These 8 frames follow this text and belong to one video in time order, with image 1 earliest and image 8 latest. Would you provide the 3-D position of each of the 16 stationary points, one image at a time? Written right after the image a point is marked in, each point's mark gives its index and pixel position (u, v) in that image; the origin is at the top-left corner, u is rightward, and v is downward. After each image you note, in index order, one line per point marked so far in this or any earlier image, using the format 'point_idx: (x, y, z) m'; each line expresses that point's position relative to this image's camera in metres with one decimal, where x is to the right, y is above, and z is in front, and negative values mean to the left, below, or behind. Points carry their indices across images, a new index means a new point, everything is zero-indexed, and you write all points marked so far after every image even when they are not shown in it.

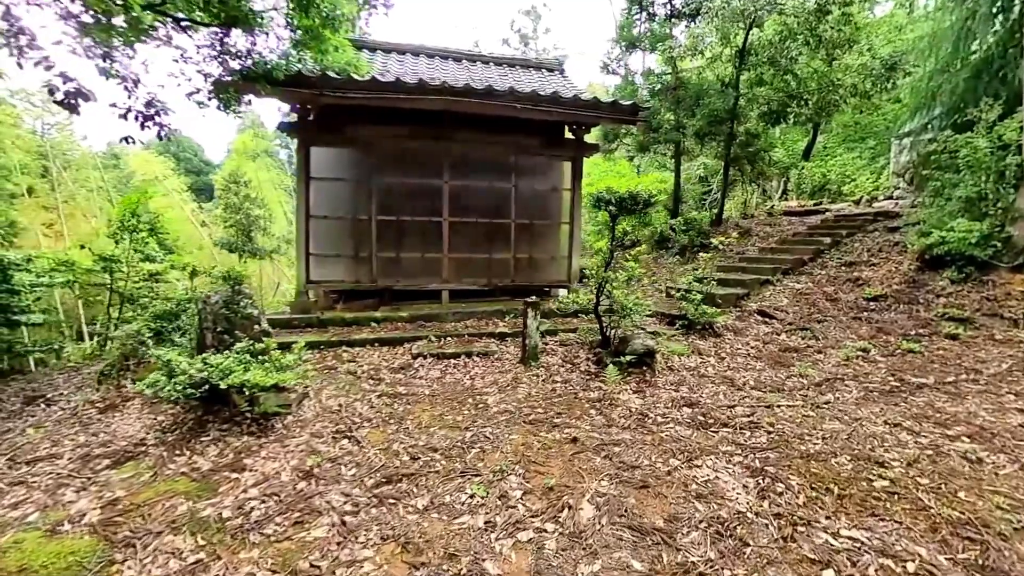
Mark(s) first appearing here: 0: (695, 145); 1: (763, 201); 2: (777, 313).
0: (+4.2, +3.3, +9.8) m
1: (+7.1, +2.5, +12.2) m
2: (+3.8, -0.4, +6.2) m
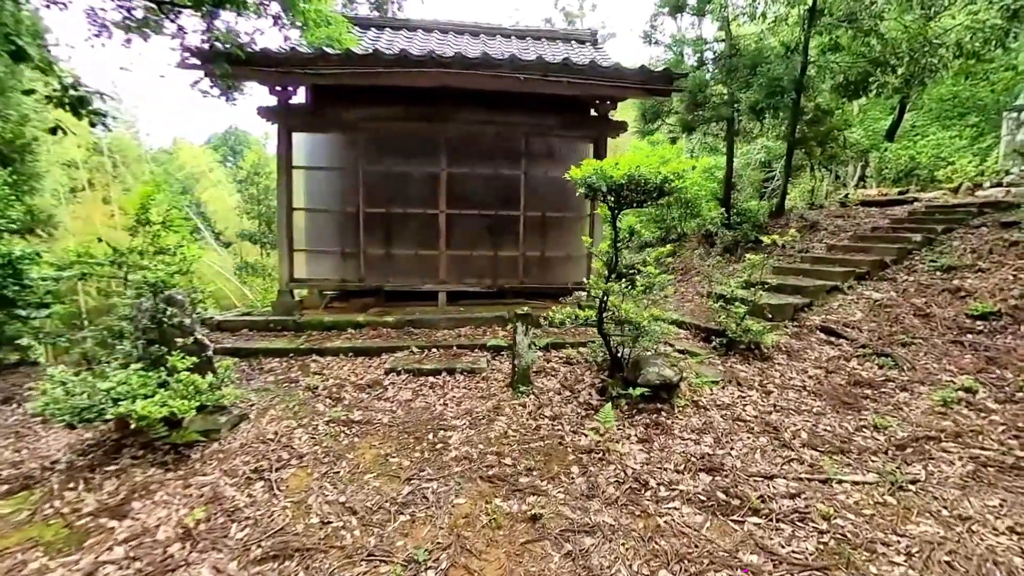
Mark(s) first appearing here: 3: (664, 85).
0: (+4.7, +3.2, +8.4) m
1: (+7.8, +2.4, +10.4) m
2: (+3.8, -0.5, +4.9) m
3: (+1.8, +2.5, +5.2) m
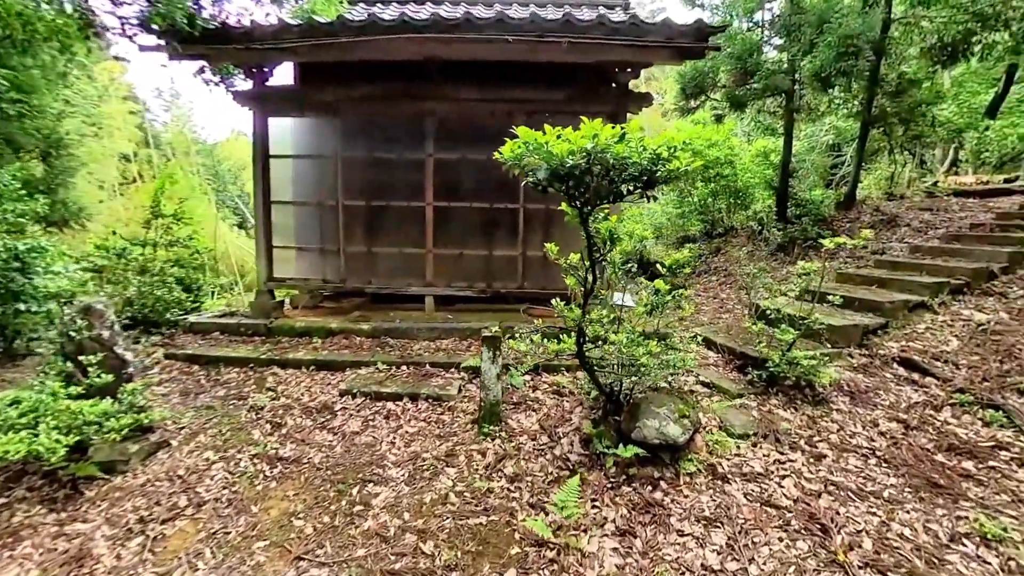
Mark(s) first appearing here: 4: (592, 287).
0: (+4.9, +3.1, +6.9) m
1: (+8.2, +2.3, +8.7) m
2: (+3.6, -0.7, +3.6) m
3: (+1.8, +2.3, +4.1) m
4: (+0.5, 0.0, +2.7) m
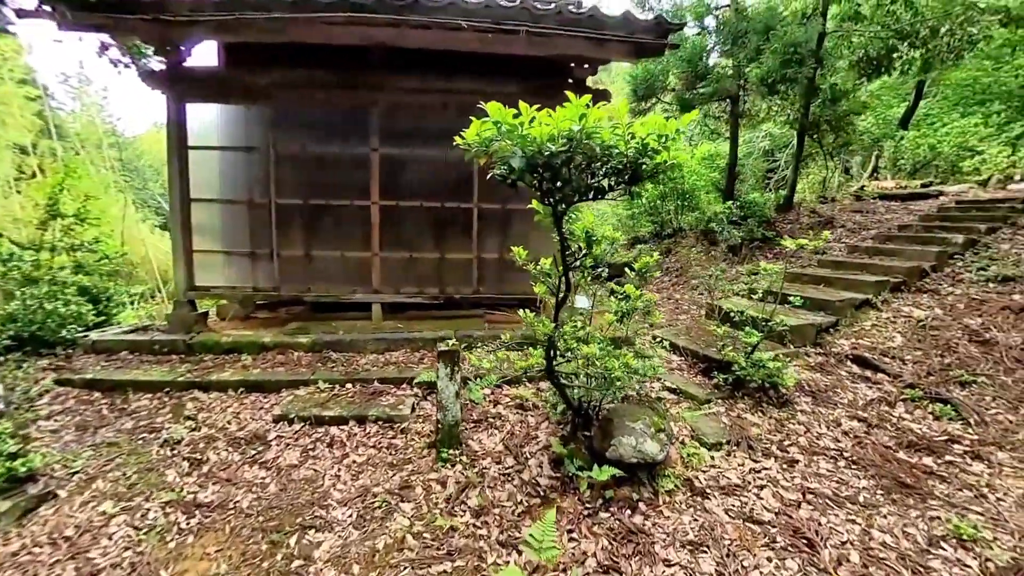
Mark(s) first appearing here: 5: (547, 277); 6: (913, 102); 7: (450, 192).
0: (+4.1, +3.1, +7.2) m
1: (+7.2, +2.3, +9.3) m
2: (+3.3, -0.6, +3.8) m
3: (+1.3, +2.3, +4.0) m
4: (+0.3, 0.0, +2.4) m
5: (+0.2, +0.1, +2.5) m
6: (+9.0, +4.2, +9.6) m
7: (-0.7, +1.1, +4.7) m
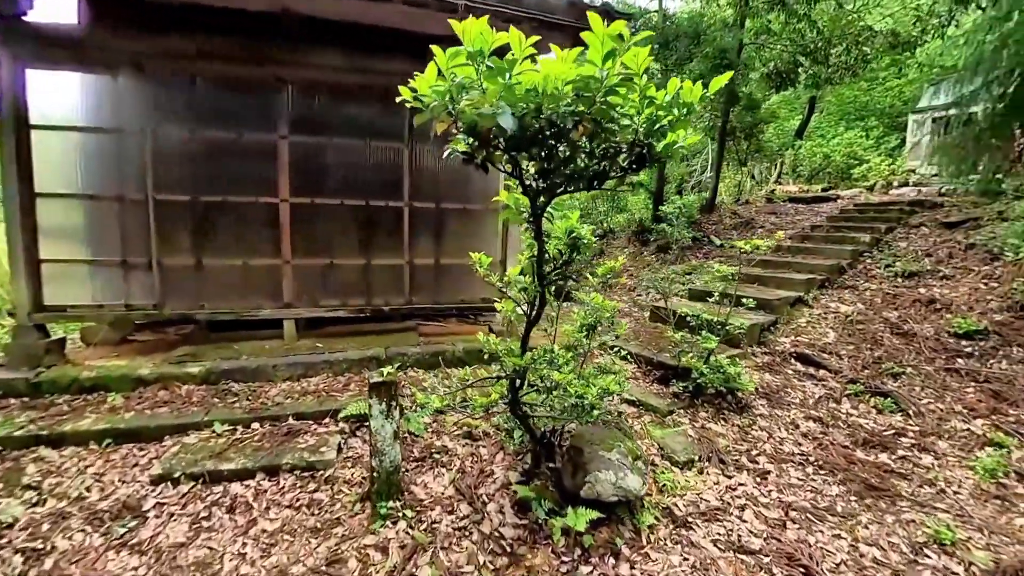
0: (+3.0, +3.1, +7.4) m
1: (+5.7, +2.4, +10.0) m
2: (+2.8, -0.6, +3.9) m
3: (+0.7, +2.3, +3.8) m
4: (+0.1, -0.1, +2.1) m
5: (0.0, 0.0, +2.1) m
6: (+7.3, +4.3, +10.6) m
7: (-1.3, +1.0, +4.1) m
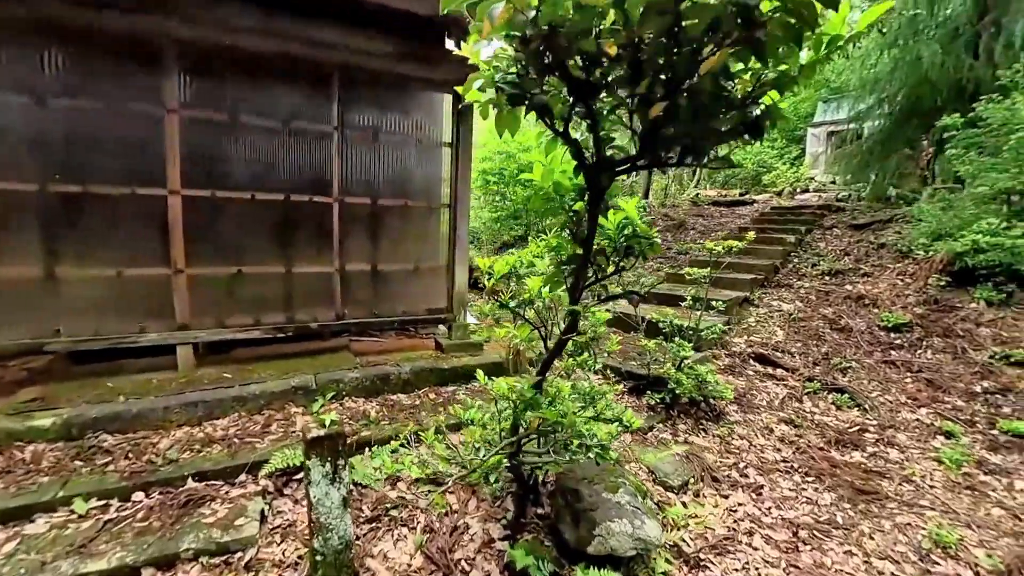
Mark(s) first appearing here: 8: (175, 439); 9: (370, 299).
0: (+1.8, +3.0, +7.5) m
1: (+4.1, +2.4, +10.5) m
2: (+2.4, -0.6, +3.9) m
3: (+0.3, +2.2, +3.5) m
4: (0.0, -0.1, +1.6) m
5: (-0.1, 0.0, +1.7) m
6: (+5.5, +4.3, +11.4) m
7: (-1.7, +0.8, +3.5) m
8: (-2.1, -0.9, +2.7) m
9: (-1.3, -0.1, +3.8) m
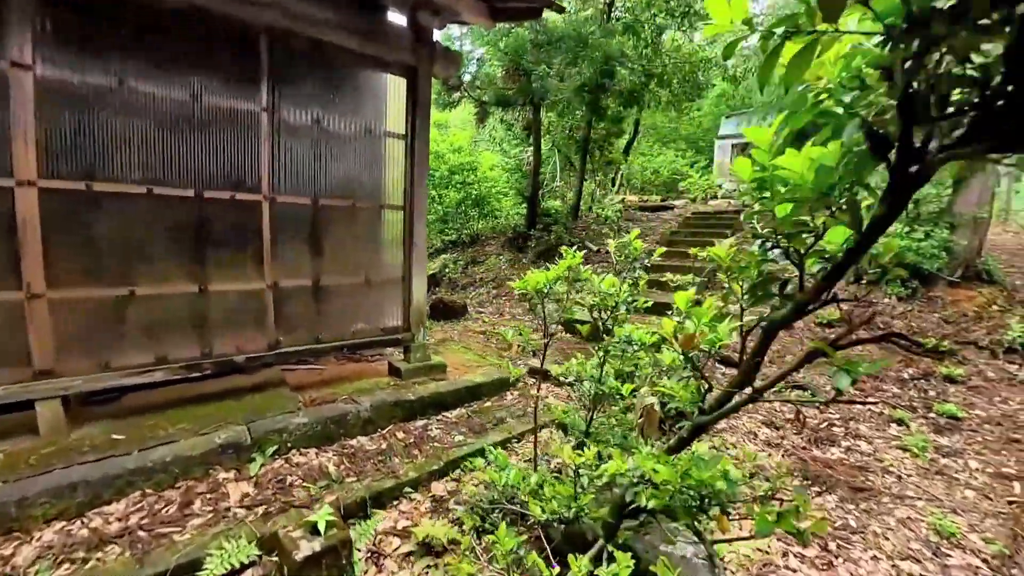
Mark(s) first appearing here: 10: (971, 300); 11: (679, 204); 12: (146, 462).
0: (+0.7, +3.0, +7.4) m
1: (+2.3, +2.3, +10.8) m
2: (+2.1, -0.6, +4.0) m
3: (0.0, +2.1, +3.2) m
4: (+0.2, -0.2, +1.3) m
5: (+0.1, -0.1, +1.3) m
6: (+3.4, +4.3, +12.0) m
7: (-1.9, +0.7, +2.7) m
8: (-2.0, -1.1, +1.9) m
9: (-1.5, -0.3, +3.1) m
10: (+4.6, -0.1, +4.3) m
11: (+3.7, +1.9, +9.5) m
12: (-1.8, -0.9, +2.2) m
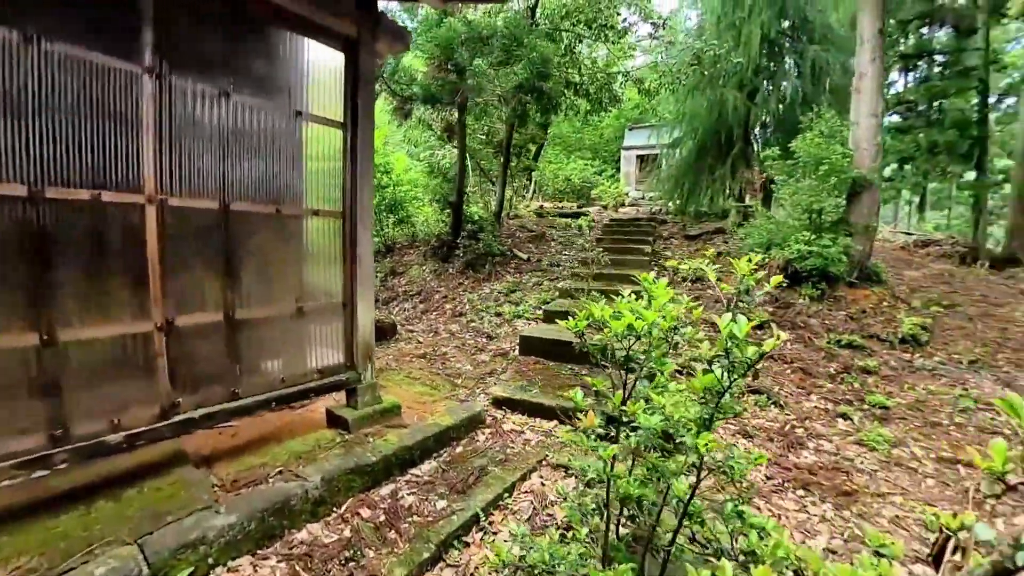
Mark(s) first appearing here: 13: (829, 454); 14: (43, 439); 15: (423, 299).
0: (-0.7, +2.8, +7.0) m
1: (+0.1, +2.2, +10.7) m
2: (+1.7, -0.7, +4.0) m
3: (-0.3, +2.0, +2.7) m
4: (+0.5, -0.3, +0.9) m
5: (+0.3, -0.2, +0.9) m
6: (+0.9, +4.1, +12.1) m
7: (-1.9, +0.5, +1.8) m
8: (-1.8, -1.3, +1.0) m
9: (-1.6, -0.4, +2.3) m
10: (+4.0, -0.1, +4.9) m
11: (+1.9, +1.8, +9.7) m
12: (-1.7, -1.1, +1.4) m
13: (+2.2, -1.2, +3.0) m
14: (-2.0, -0.6, +1.8) m
15: (-1.3, -0.1, +6.0) m
